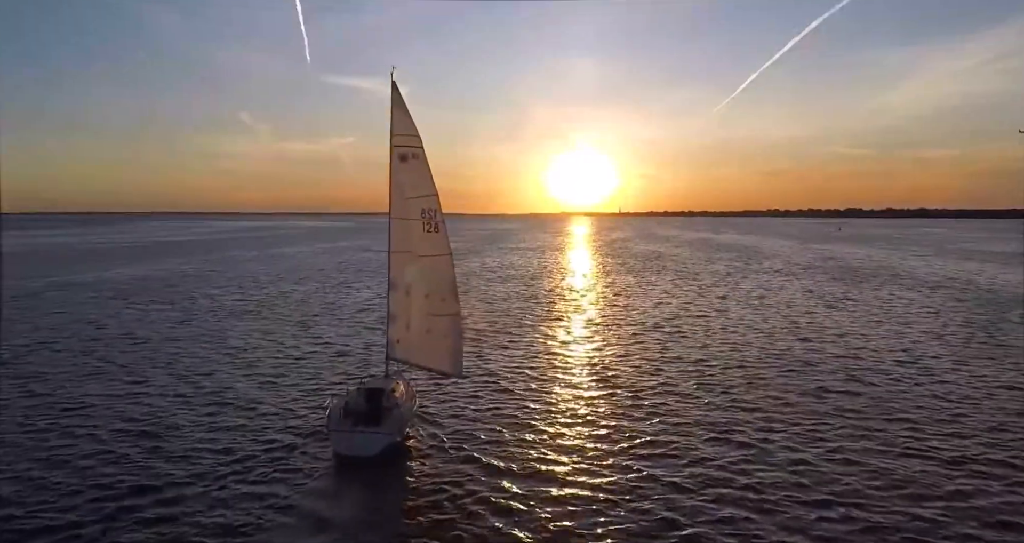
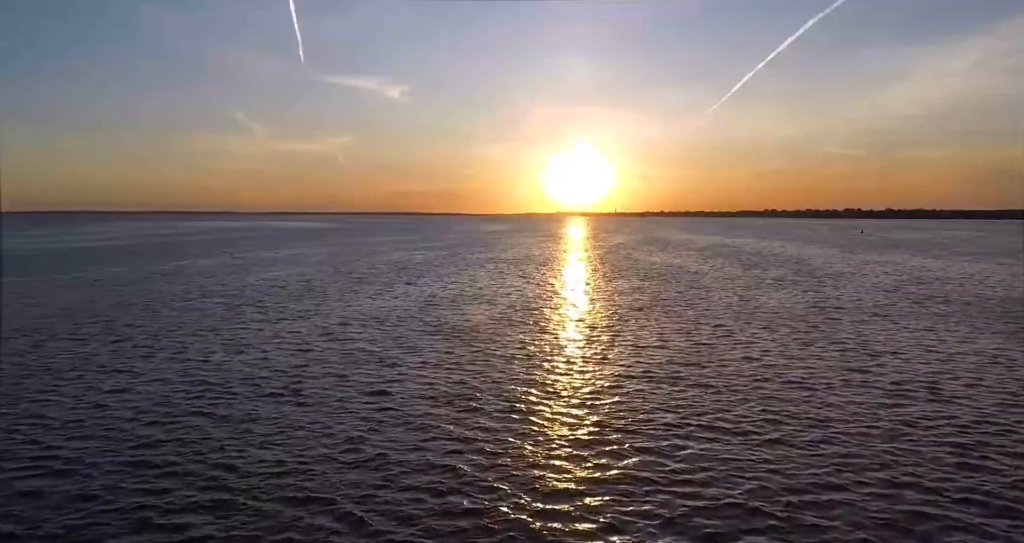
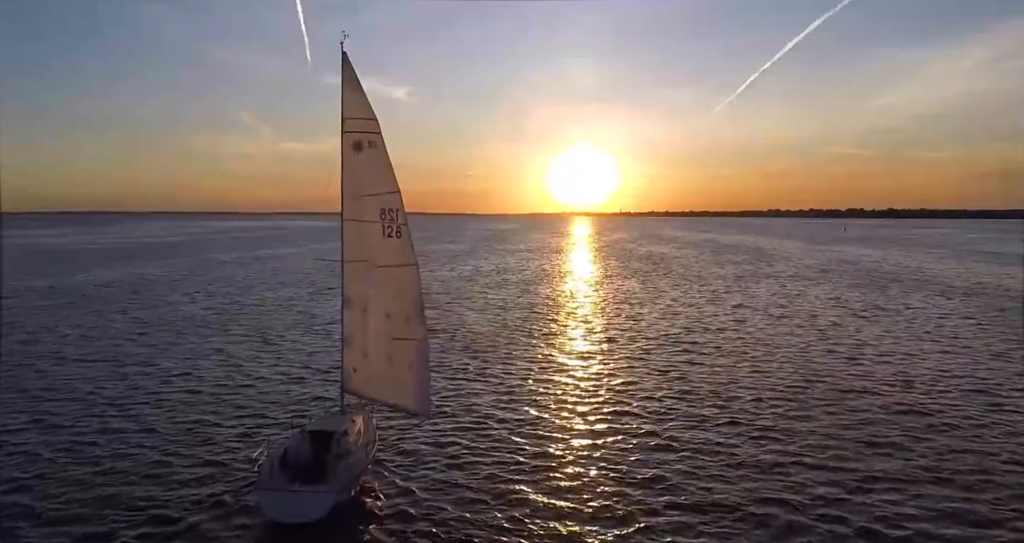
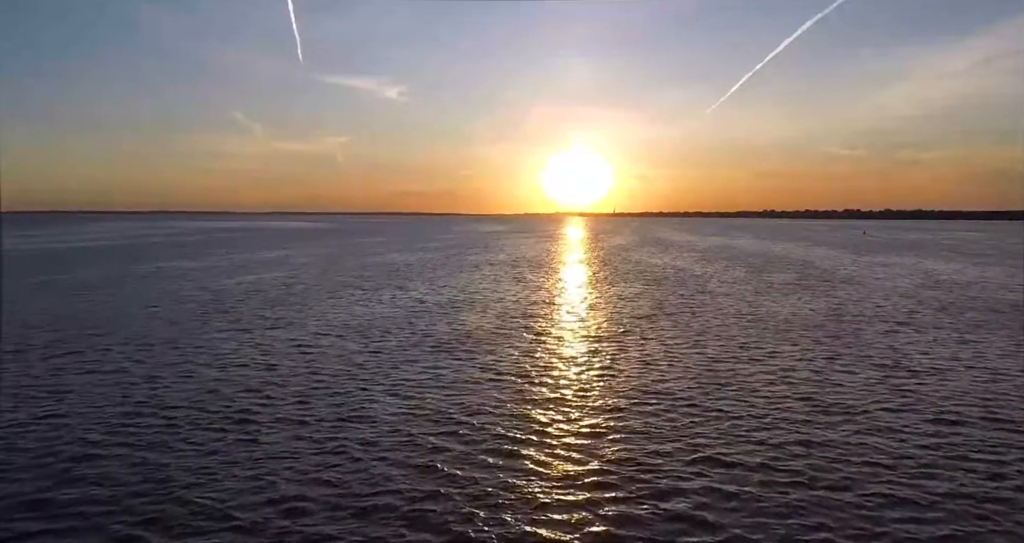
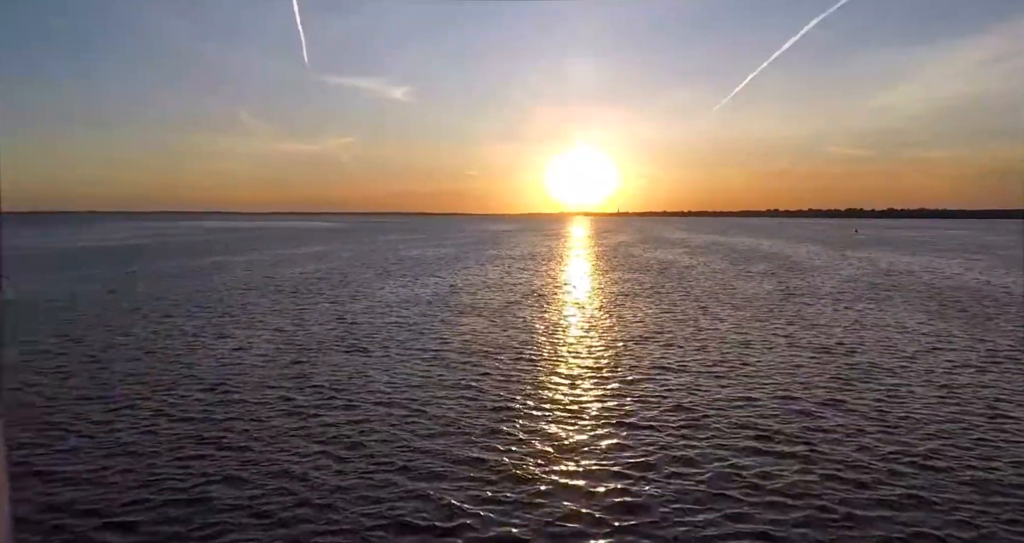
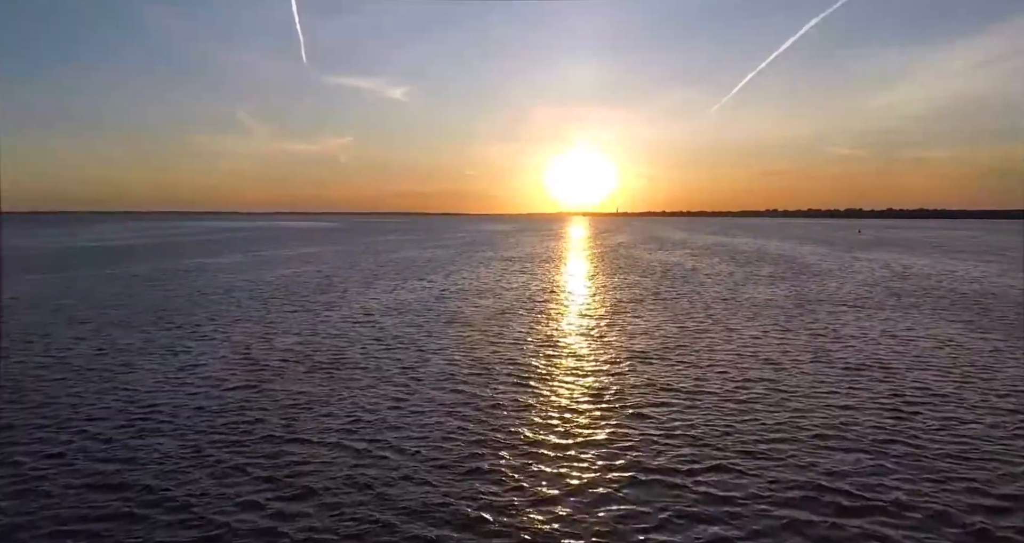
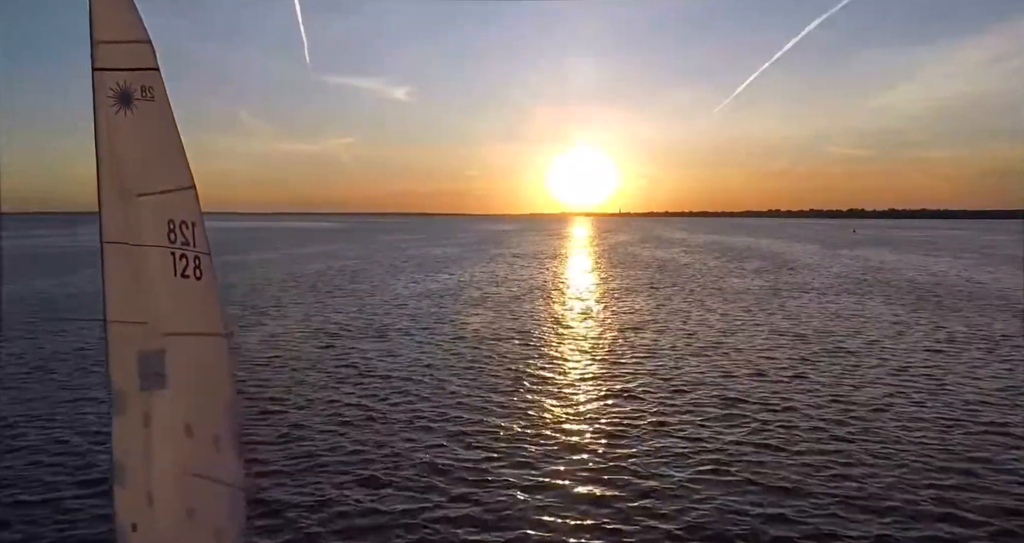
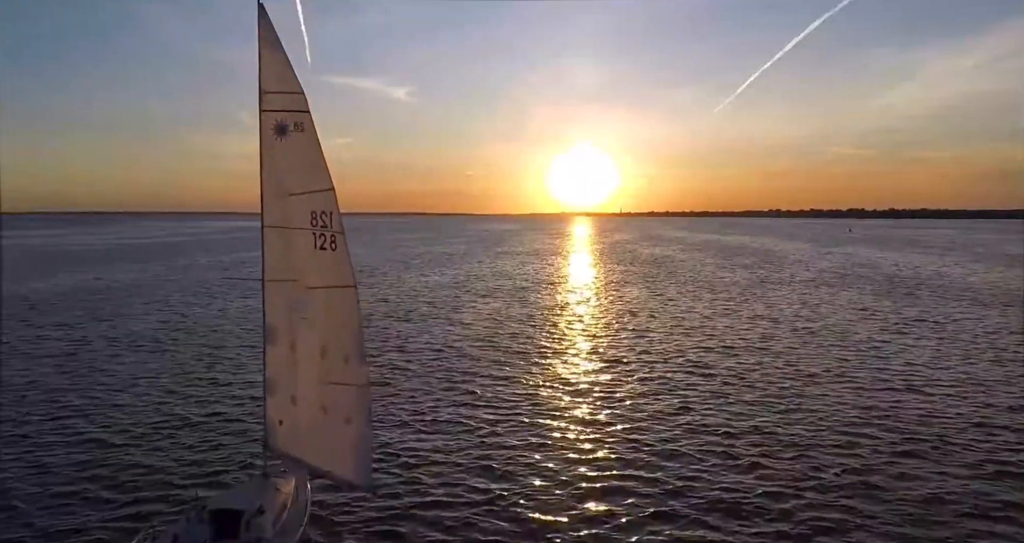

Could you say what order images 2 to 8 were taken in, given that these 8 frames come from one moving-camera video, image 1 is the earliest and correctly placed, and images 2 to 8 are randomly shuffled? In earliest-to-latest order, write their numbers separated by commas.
3, 8, 7, 5, 6, 2, 4
